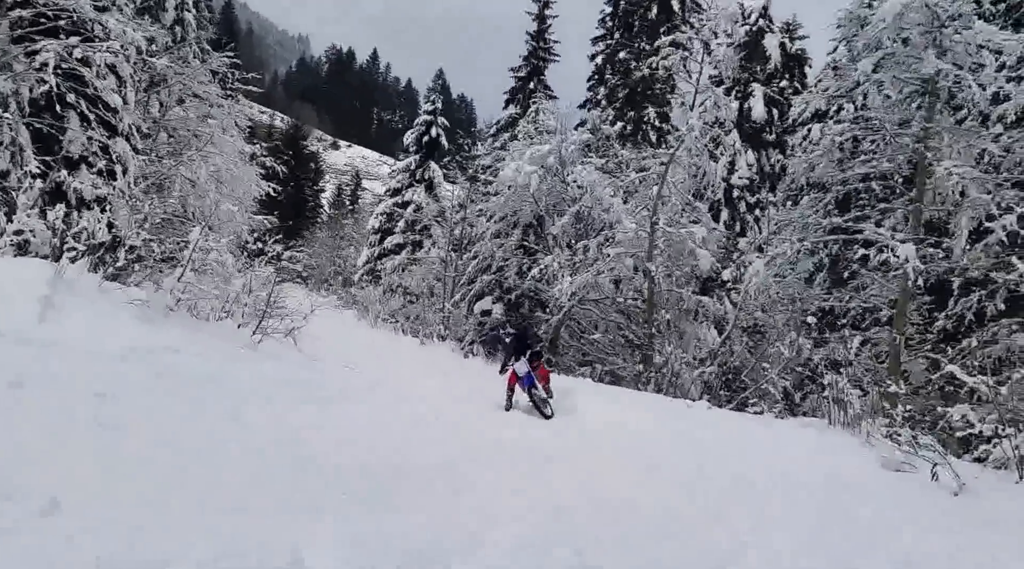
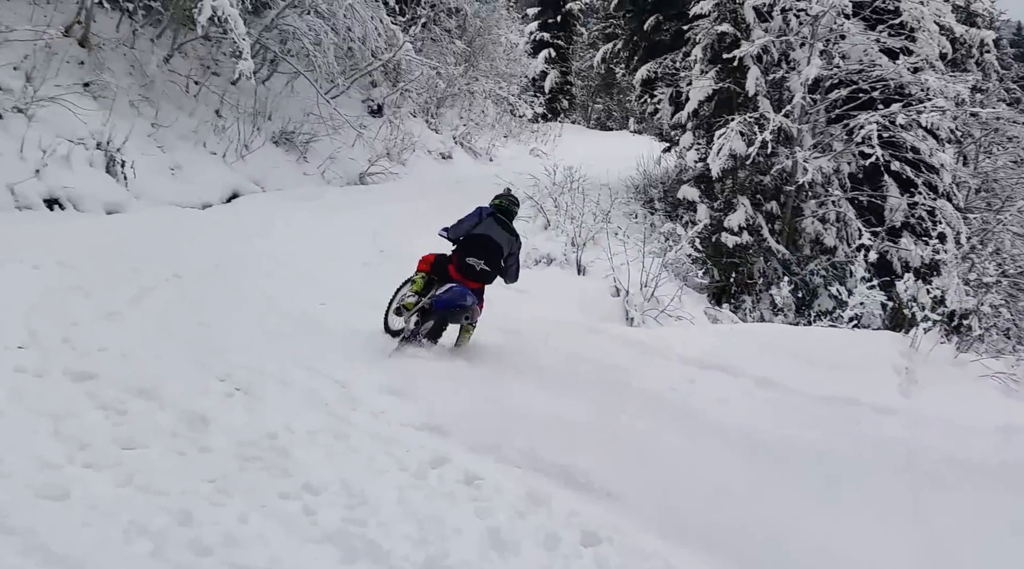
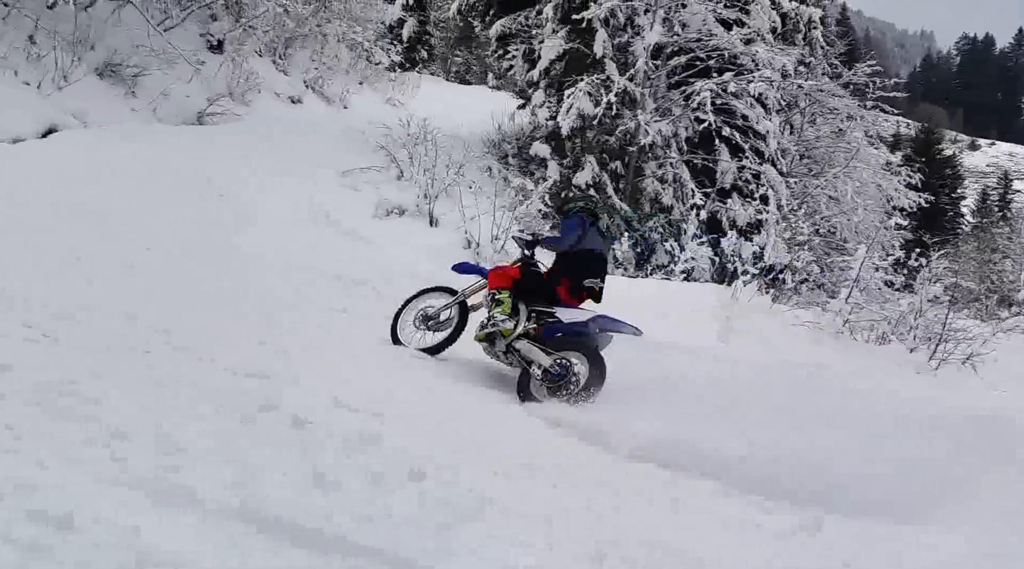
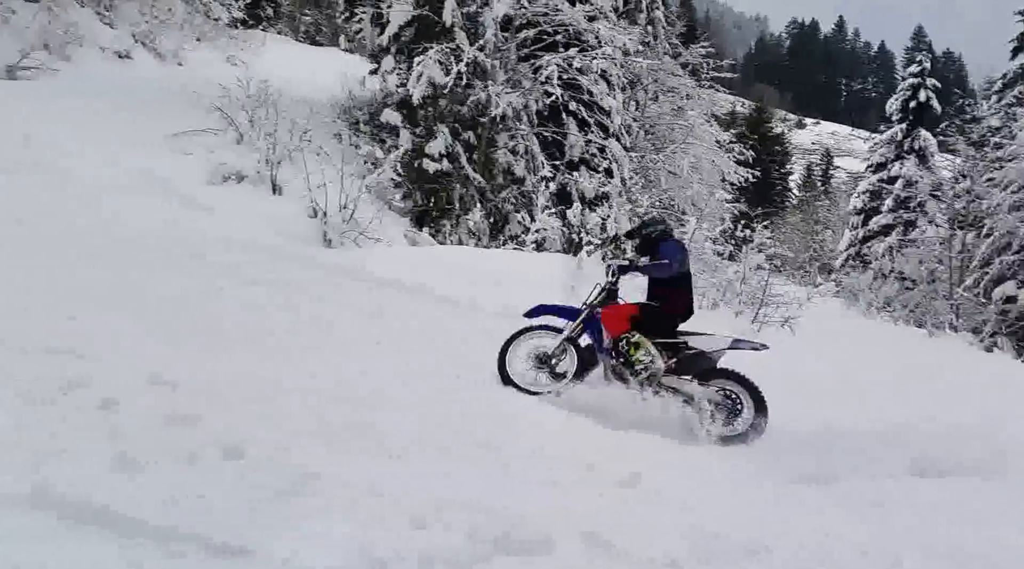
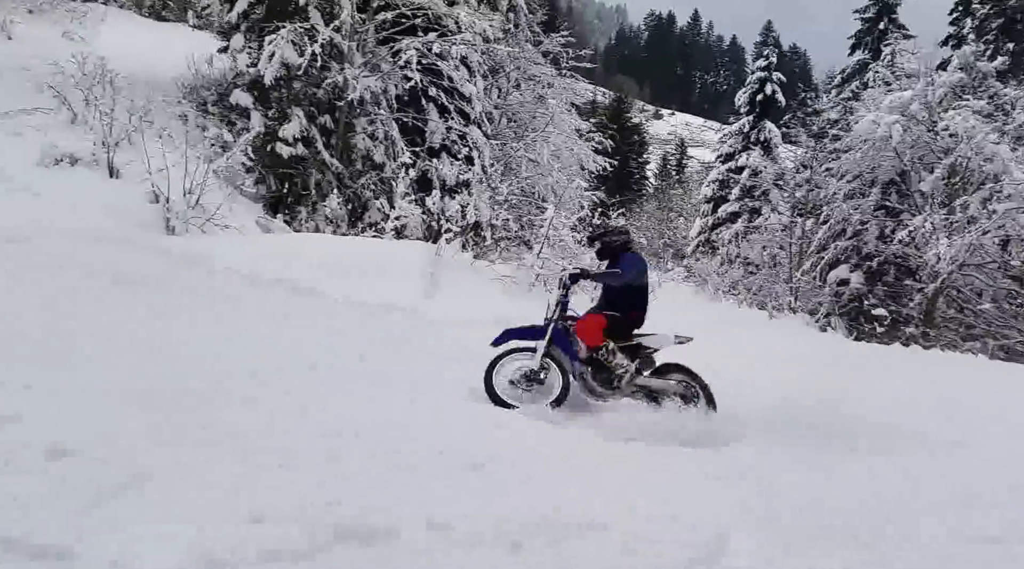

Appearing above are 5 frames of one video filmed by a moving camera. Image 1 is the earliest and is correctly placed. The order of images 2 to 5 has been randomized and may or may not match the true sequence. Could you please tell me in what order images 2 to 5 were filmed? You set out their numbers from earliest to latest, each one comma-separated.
5, 4, 3, 2
